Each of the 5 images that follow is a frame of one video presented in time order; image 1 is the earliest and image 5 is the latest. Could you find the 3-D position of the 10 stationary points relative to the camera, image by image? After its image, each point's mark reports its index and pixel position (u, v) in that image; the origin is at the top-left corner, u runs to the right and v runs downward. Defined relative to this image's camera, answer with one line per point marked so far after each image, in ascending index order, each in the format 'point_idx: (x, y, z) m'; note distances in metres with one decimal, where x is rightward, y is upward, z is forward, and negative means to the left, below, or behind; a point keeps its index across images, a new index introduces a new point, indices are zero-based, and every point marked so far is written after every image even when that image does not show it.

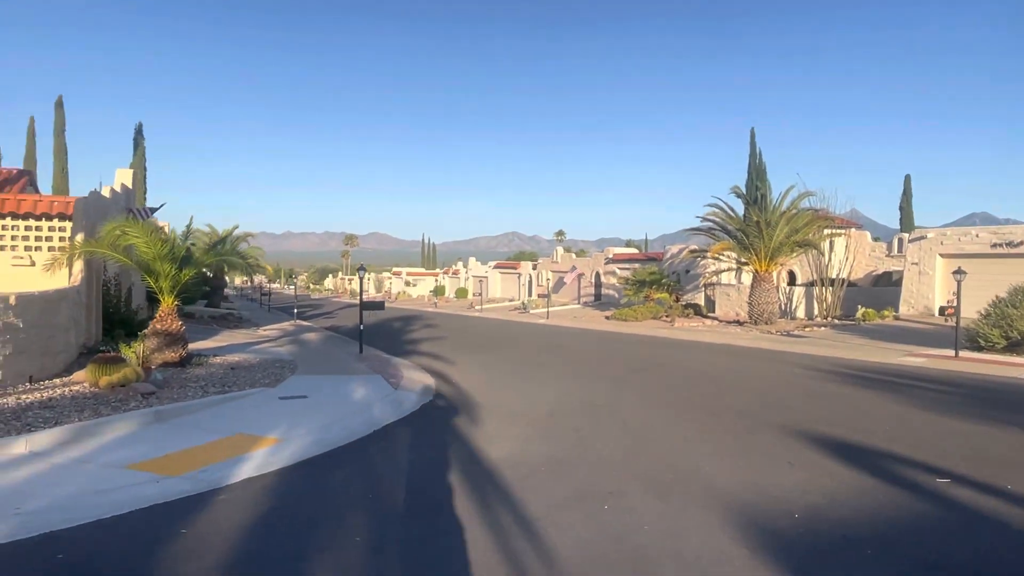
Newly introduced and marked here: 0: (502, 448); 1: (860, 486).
0: (-0.2, -2.5, +17.9) m
1: (+3.9, -2.2, +13.1) m
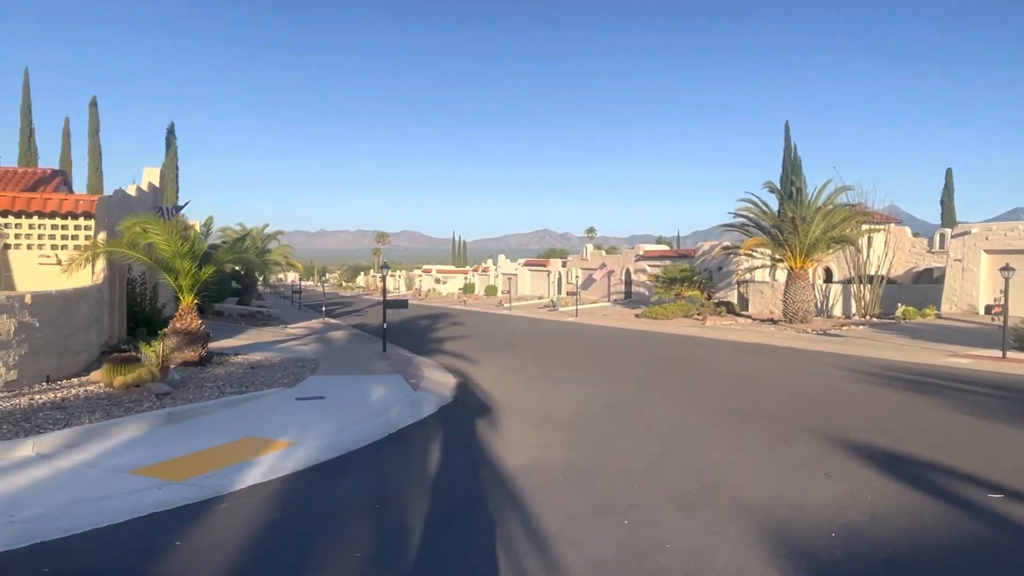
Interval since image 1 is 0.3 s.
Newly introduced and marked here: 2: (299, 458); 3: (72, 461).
0: (+0.1, -2.4, +17.1) m
1: (+4.0, -2.2, +12.1) m
2: (-3.4, -2.7, +18.6) m
3: (-7.3, -2.9, +19.6) m
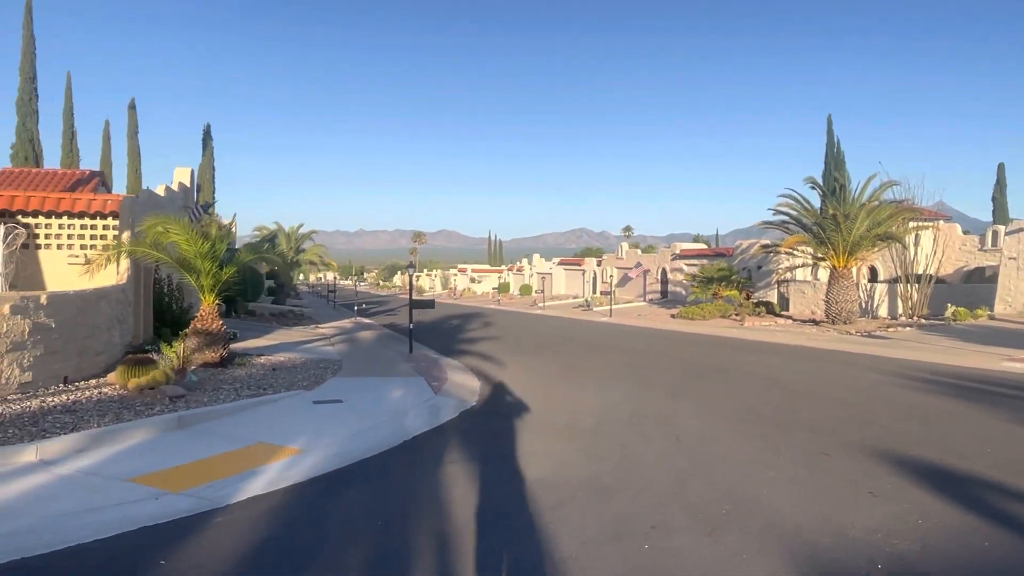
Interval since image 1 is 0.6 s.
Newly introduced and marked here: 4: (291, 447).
0: (+0.4, -2.4, +15.9) m
1: (+4.1, -2.2, +10.8) m
2: (-3.0, -2.7, +17.6) m
3: (-7.0, -2.9, +18.7) m
4: (-3.7, -2.7, +20.0) m
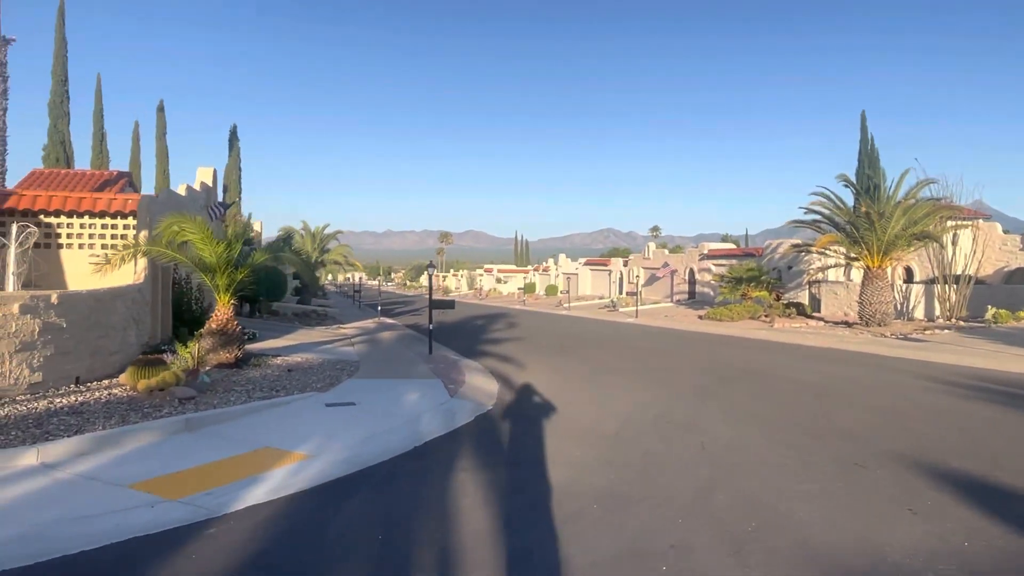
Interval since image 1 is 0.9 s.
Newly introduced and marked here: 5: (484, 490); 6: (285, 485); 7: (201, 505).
0: (+0.6, -2.4, +15.0) m
1: (+4.1, -2.2, +9.8) m
2: (-2.8, -2.6, +16.8) m
3: (-6.7, -2.8, +18.0) m
4: (-3.5, -2.7, +19.2) m
5: (-0.3, -2.5, +14.7) m
6: (-3.1, -2.6, +16.2) m
7: (-3.9, -2.7, +14.9) m
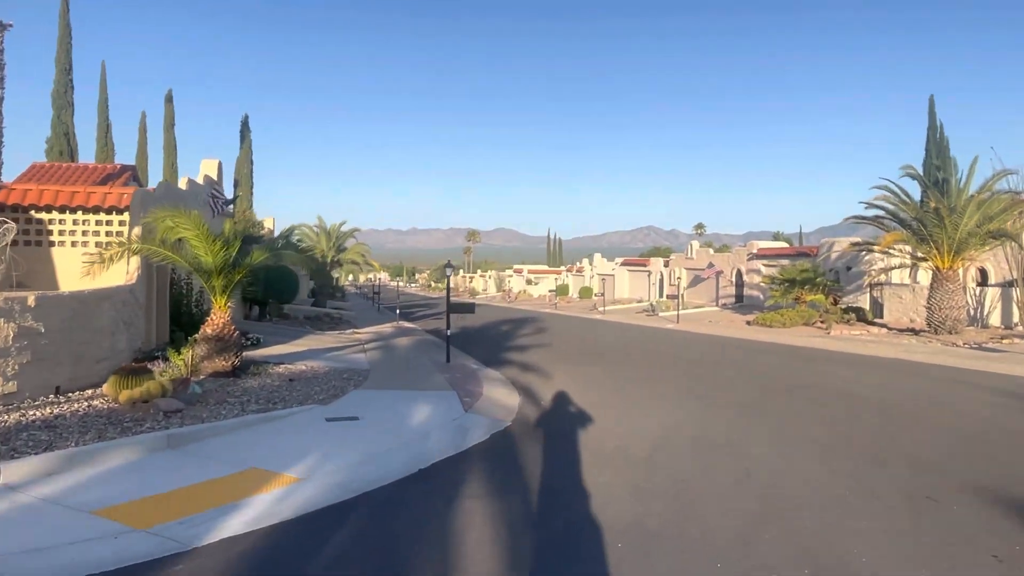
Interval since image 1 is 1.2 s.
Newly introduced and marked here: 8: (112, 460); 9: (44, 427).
0: (+0.7, -2.4, +12.0) m
1: (+4.1, -2.2, +6.7) m
2: (-2.7, -2.7, +13.9) m
3: (-6.5, -2.8, +15.2) m
4: (-3.2, -2.7, +16.3) m
5: (-0.3, -2.5, +11.7) m
6: (-2.9, -2.7, +13.3) m
7: (-3.8, -2.8, +12.0) m
8: (-6.2, -2.7, +17.8) m
9: (-8.1, -2.4, +20.2) m
